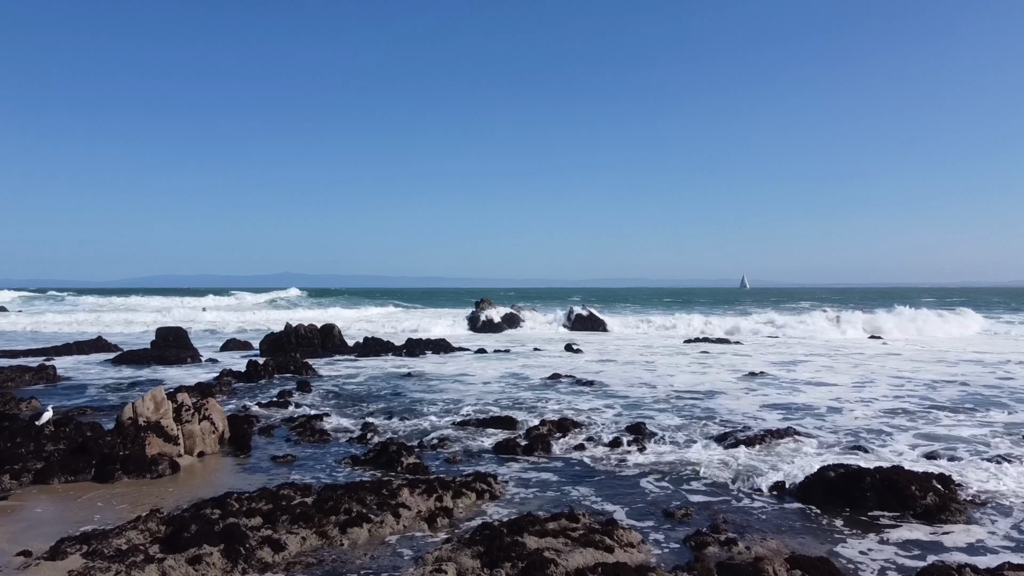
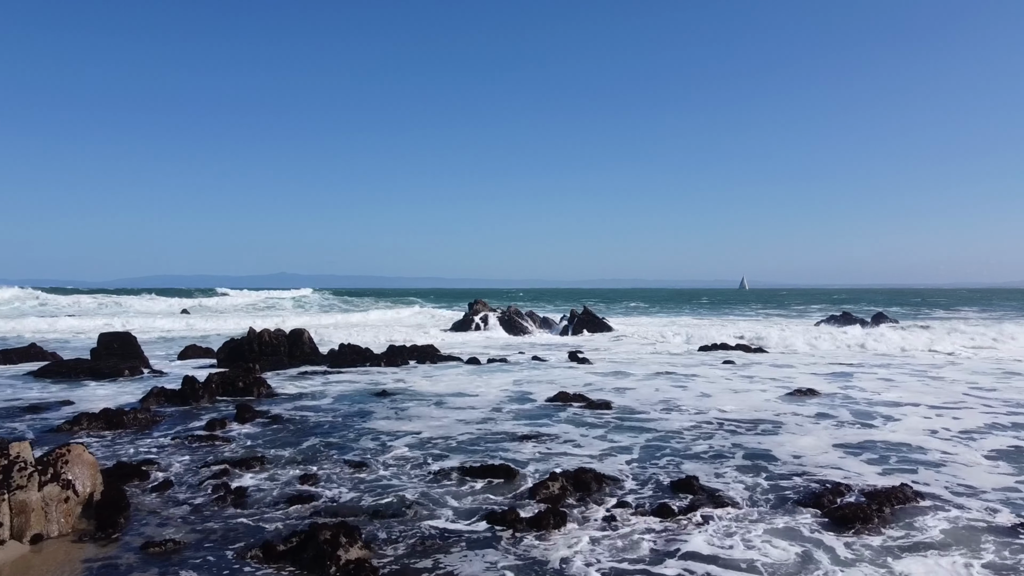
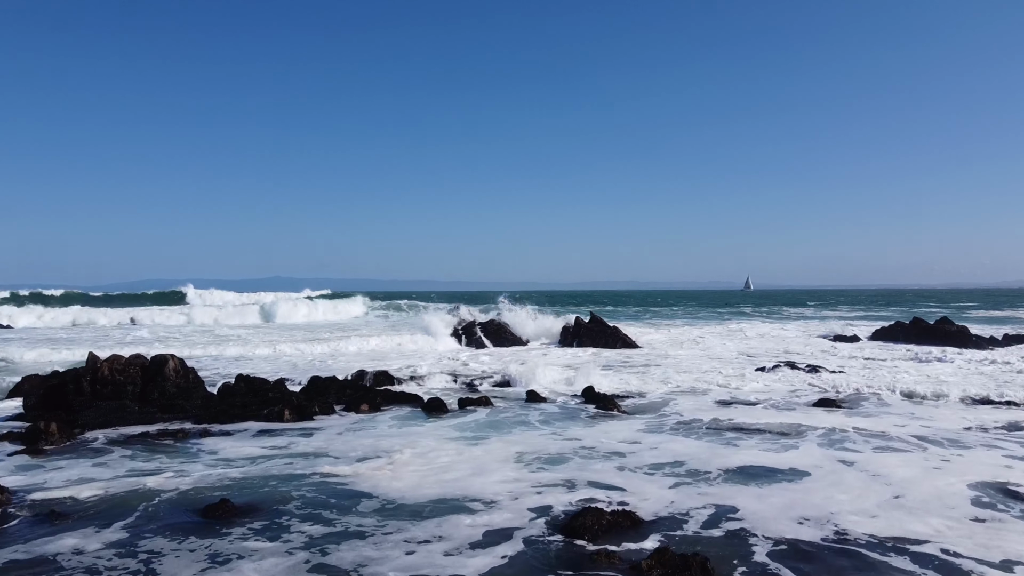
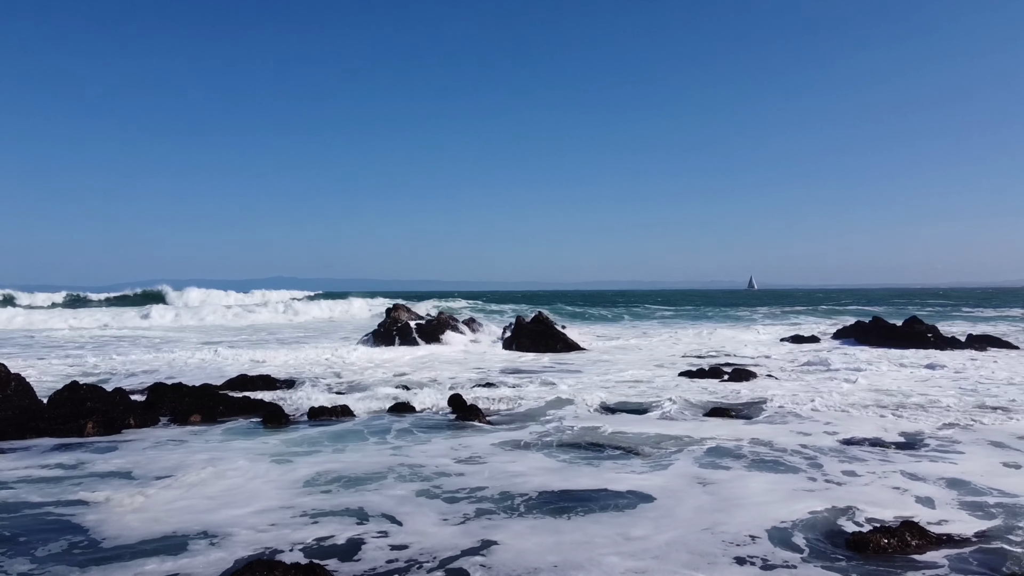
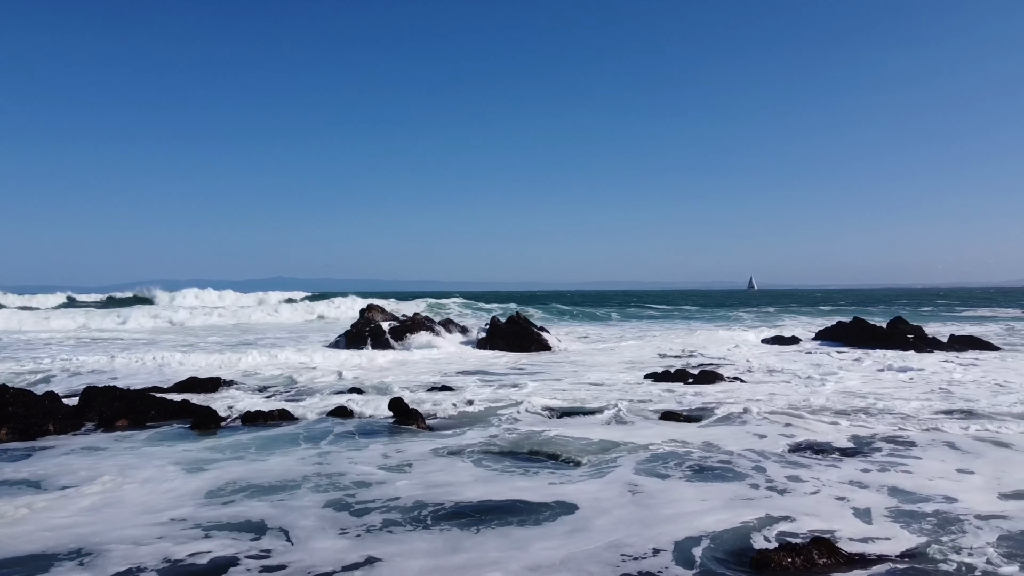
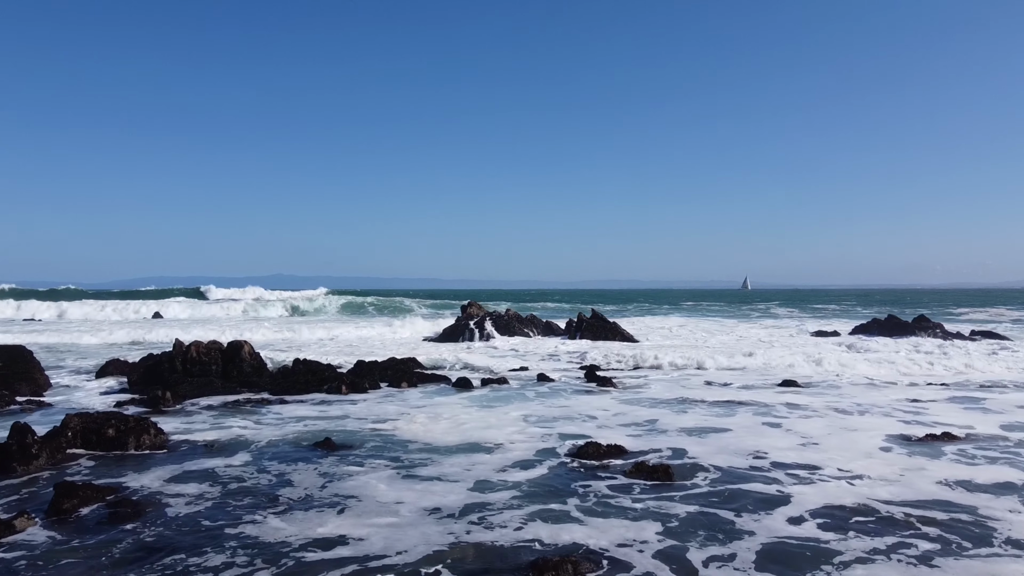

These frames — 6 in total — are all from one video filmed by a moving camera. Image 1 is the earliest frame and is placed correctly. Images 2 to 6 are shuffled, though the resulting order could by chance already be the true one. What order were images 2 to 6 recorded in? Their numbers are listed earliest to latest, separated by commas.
2, 6, 3, 4, 5
